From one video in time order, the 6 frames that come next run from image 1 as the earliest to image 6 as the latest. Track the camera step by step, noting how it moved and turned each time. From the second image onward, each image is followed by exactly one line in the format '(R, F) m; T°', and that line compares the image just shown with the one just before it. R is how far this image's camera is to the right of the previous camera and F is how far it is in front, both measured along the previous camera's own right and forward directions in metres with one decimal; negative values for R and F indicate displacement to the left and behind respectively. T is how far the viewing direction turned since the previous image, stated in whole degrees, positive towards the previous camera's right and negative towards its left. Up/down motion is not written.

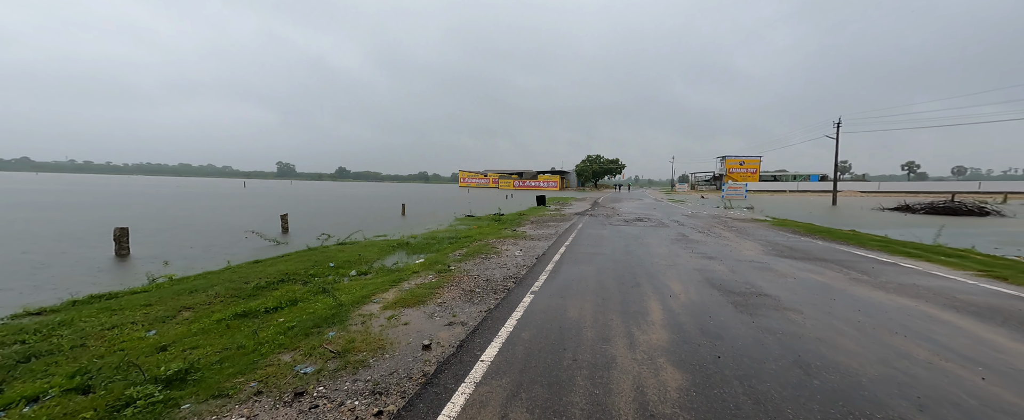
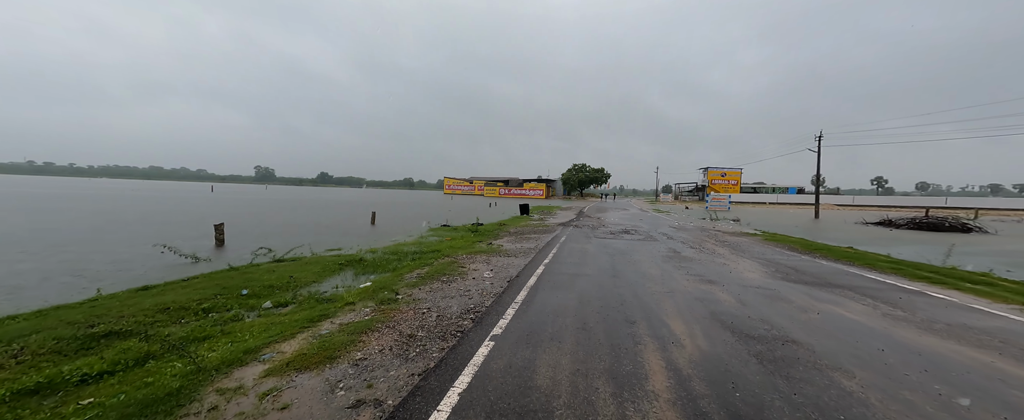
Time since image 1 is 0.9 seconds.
(+0.4, +1.3) m; +2°
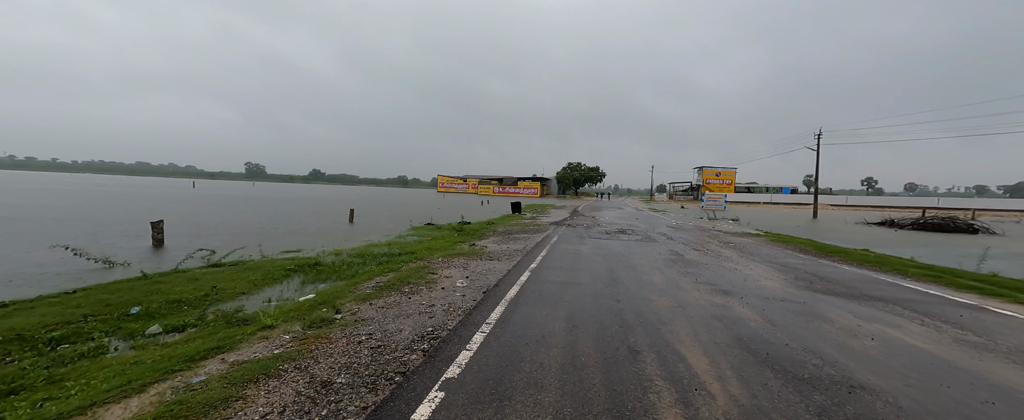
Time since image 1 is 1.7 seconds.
(+0.3, +1.2) m; +1°
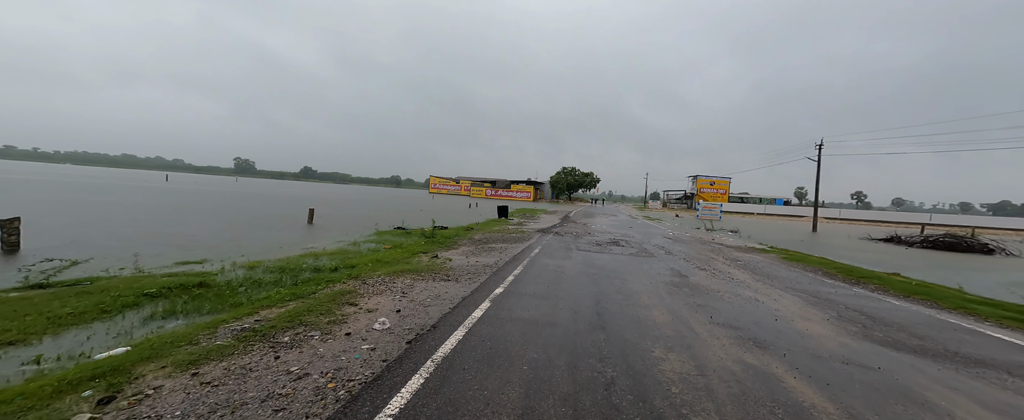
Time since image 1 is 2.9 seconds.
(+0.6, +1.9) m; +1°
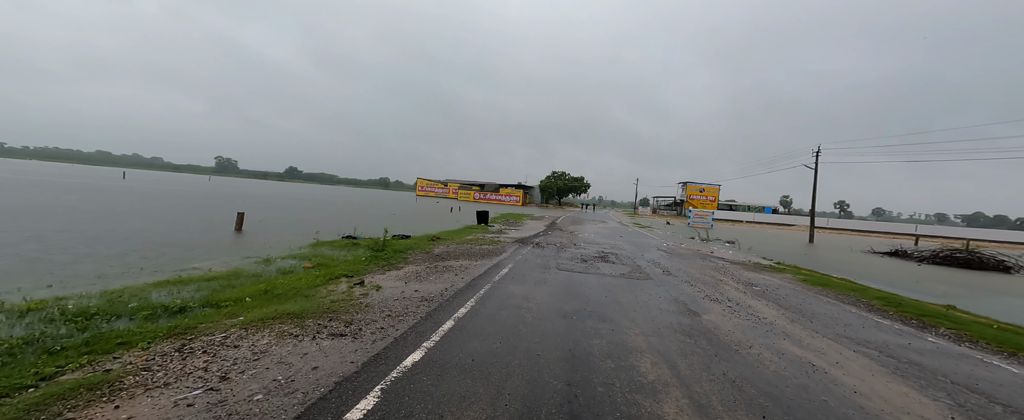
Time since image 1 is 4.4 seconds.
(+0.8, +2.4) m; +2°
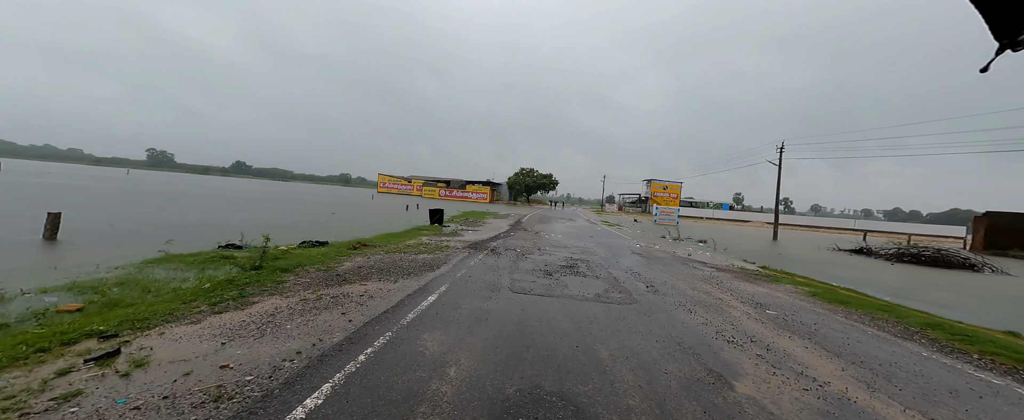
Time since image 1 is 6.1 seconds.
(+0.8, +3.0) m; +6°
